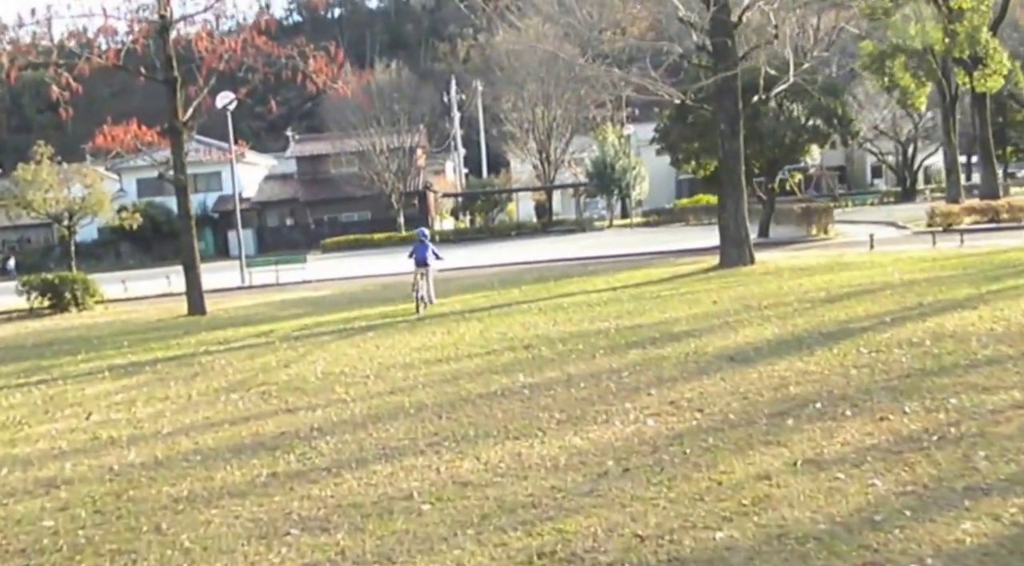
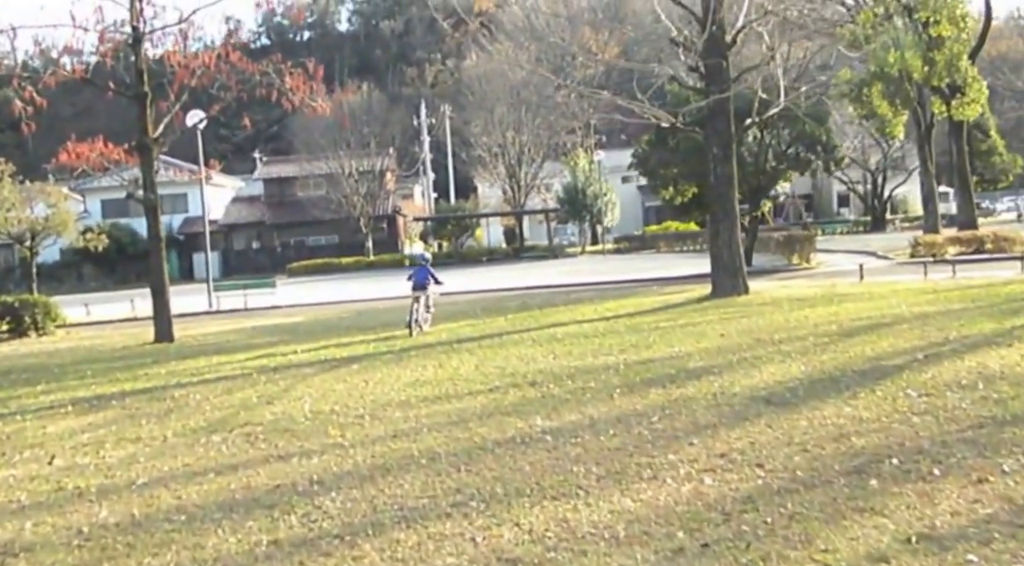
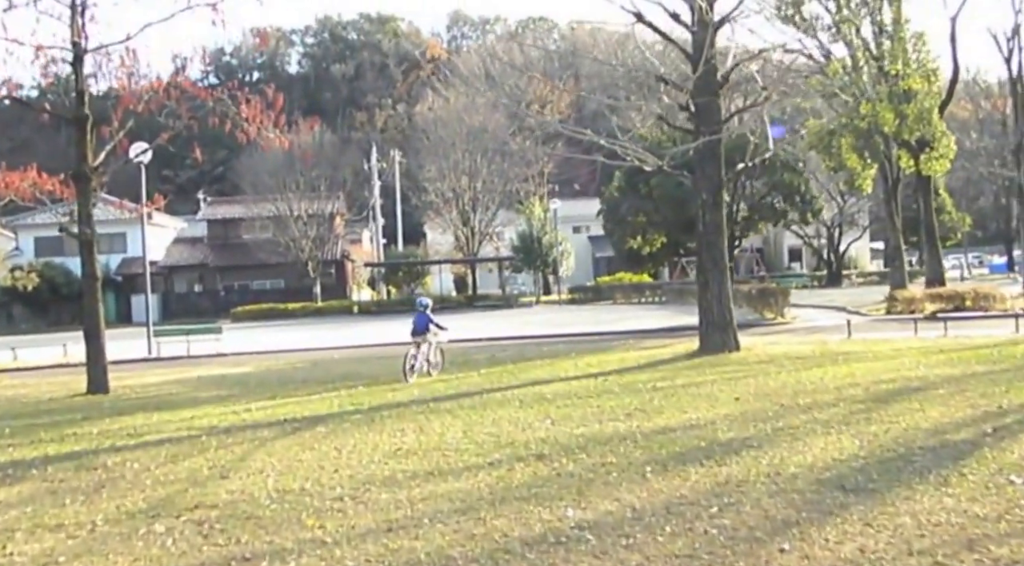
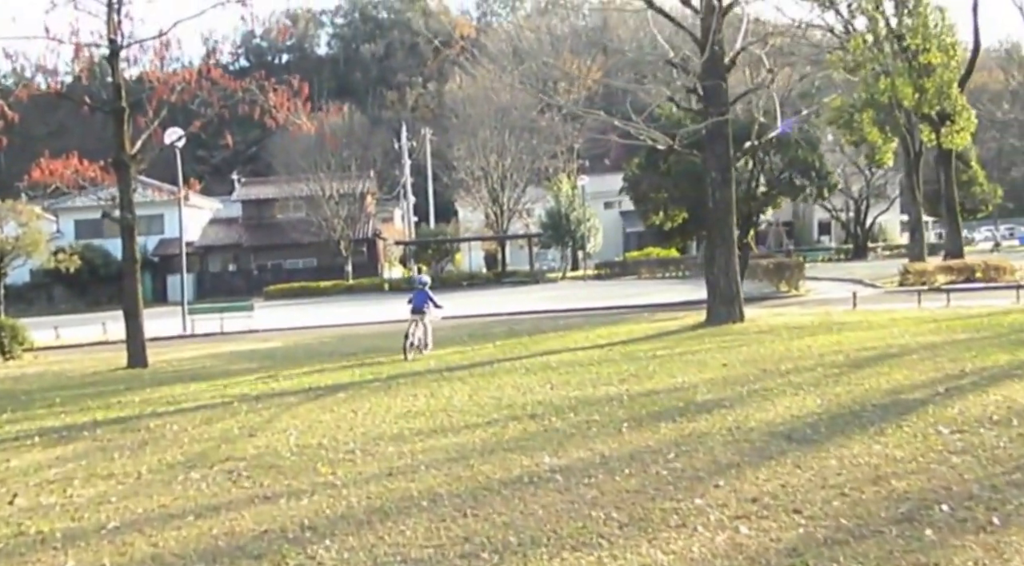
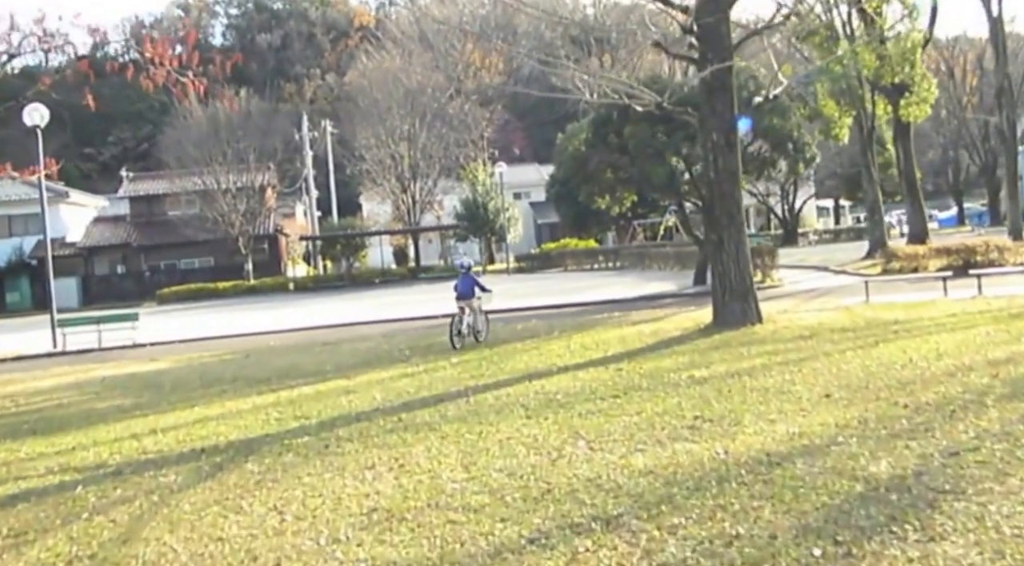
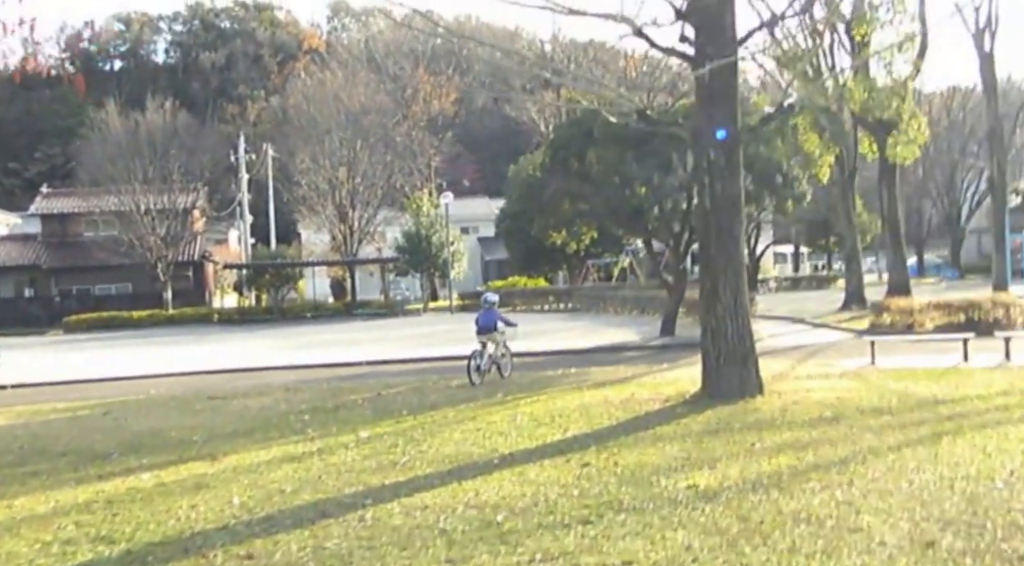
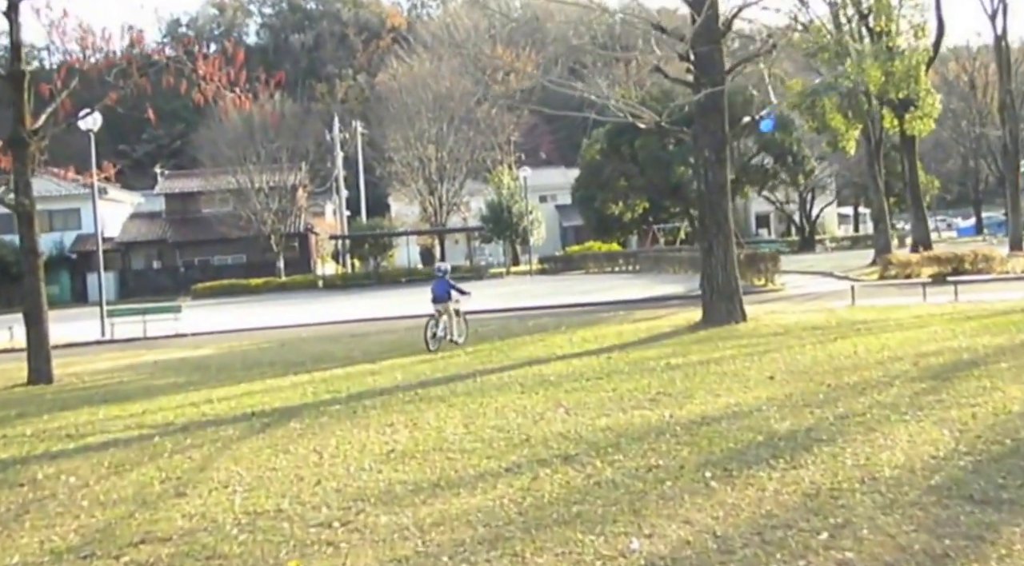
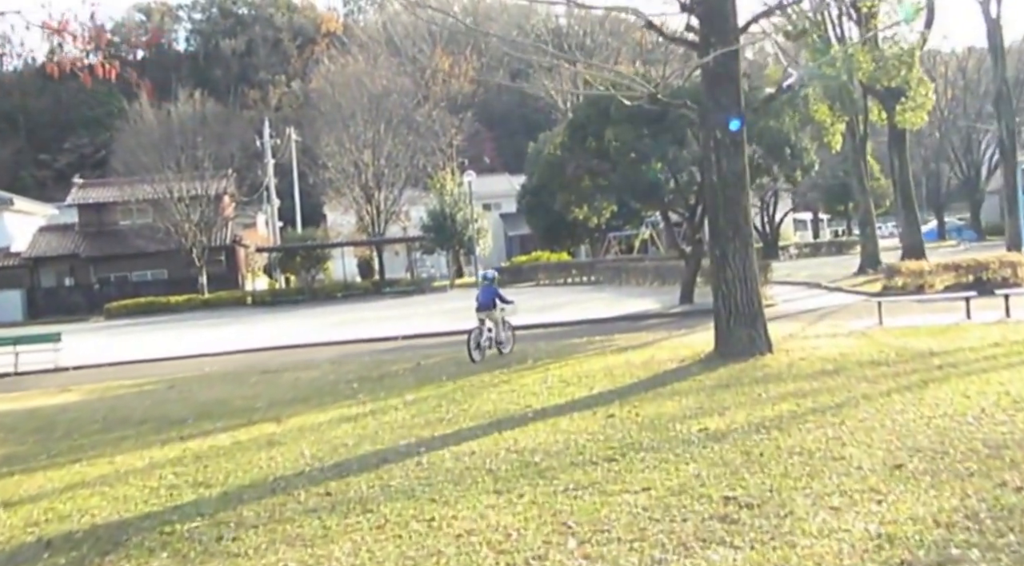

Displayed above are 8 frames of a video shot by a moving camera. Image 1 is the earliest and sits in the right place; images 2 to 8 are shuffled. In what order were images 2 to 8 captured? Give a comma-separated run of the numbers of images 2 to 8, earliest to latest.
2, 4, 3, 7, 5, 8, 6
